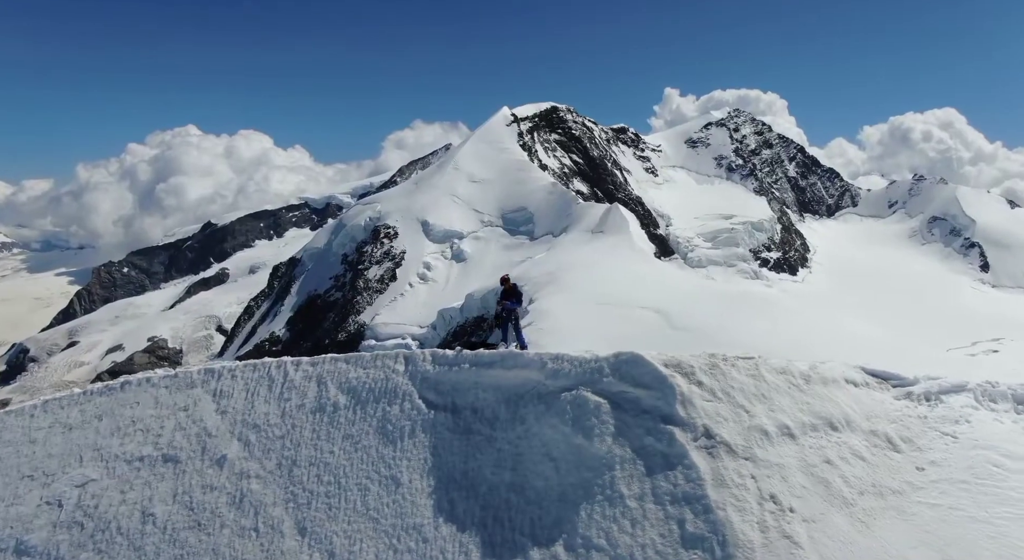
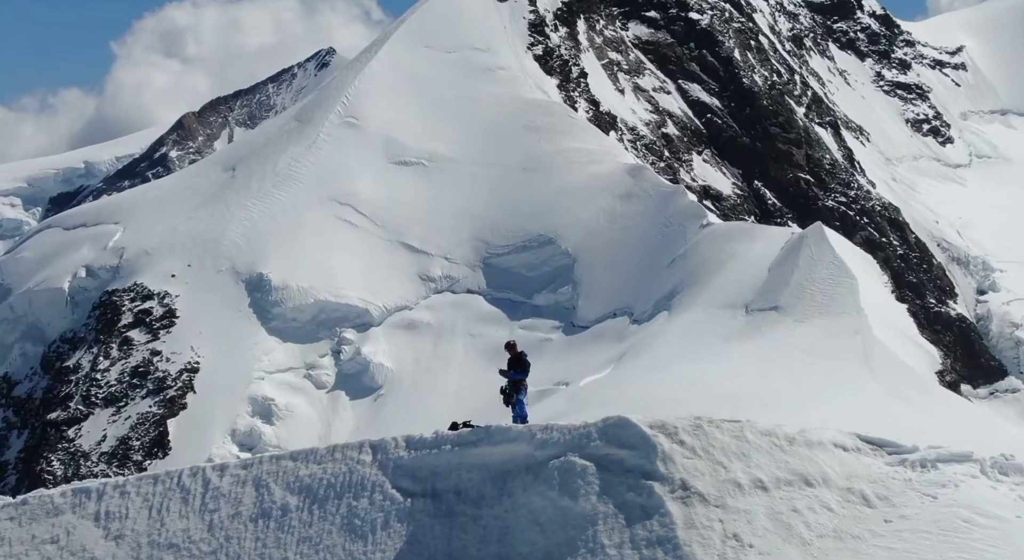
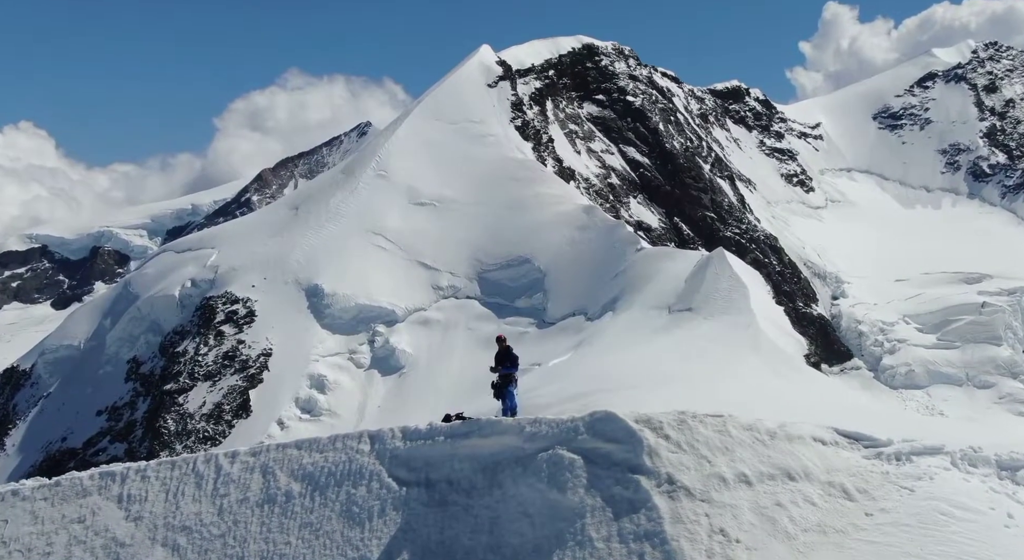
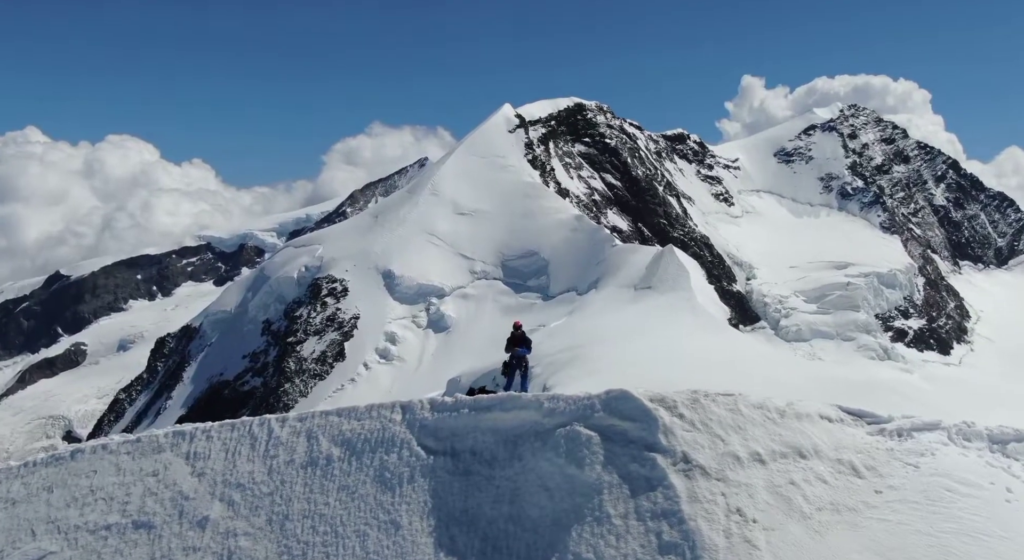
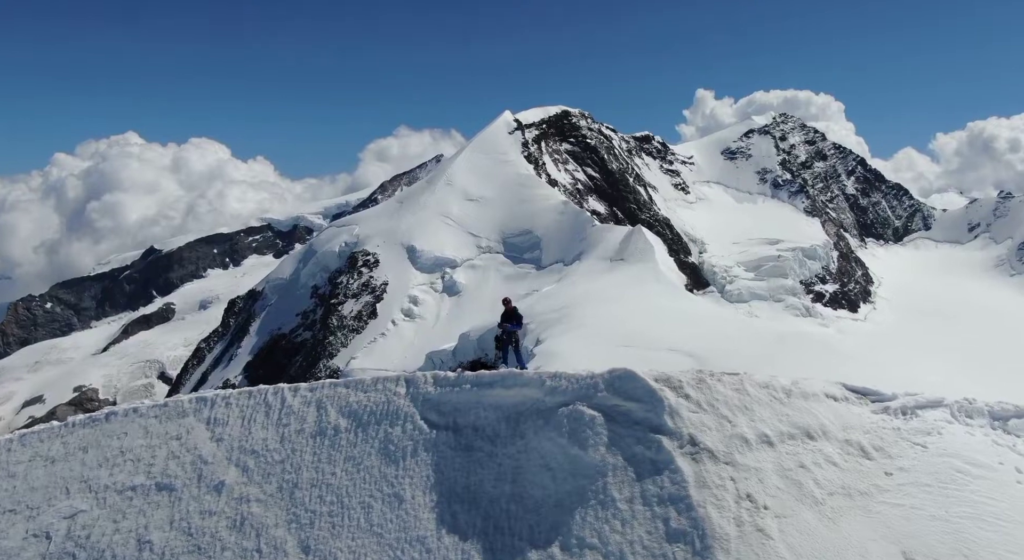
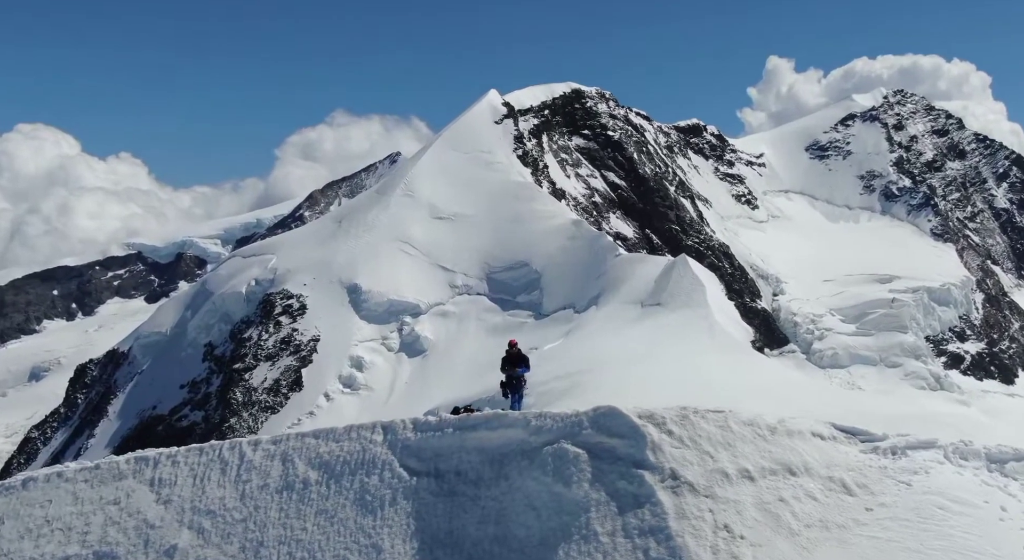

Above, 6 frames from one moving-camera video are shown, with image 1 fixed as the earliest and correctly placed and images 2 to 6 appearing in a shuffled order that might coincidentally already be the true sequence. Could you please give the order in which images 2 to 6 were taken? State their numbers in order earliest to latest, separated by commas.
5, 4, 6, 3, 2
